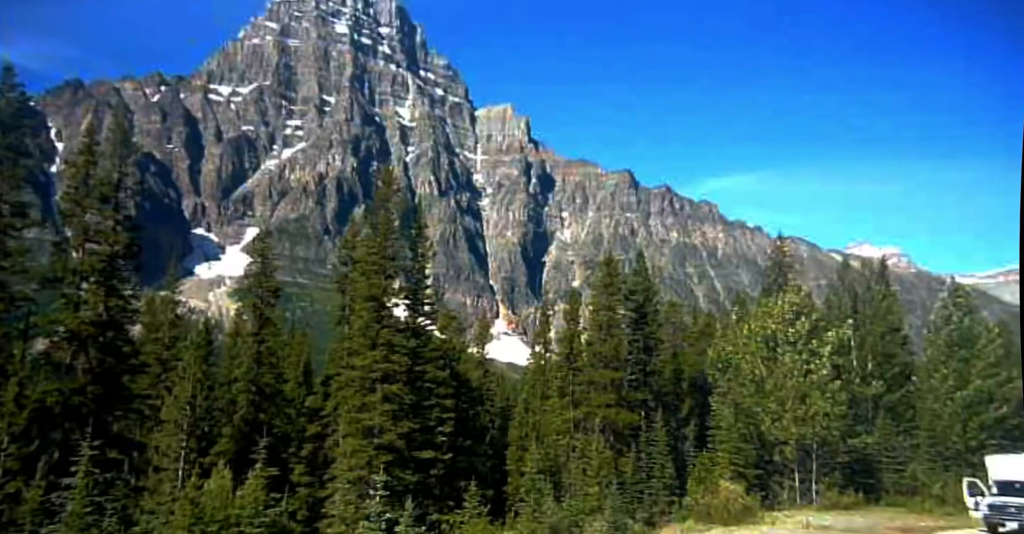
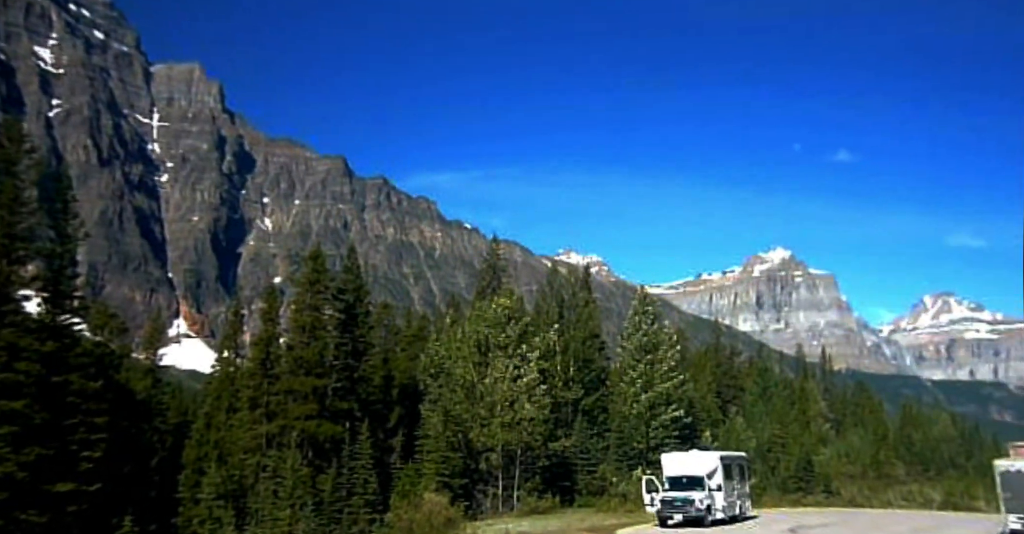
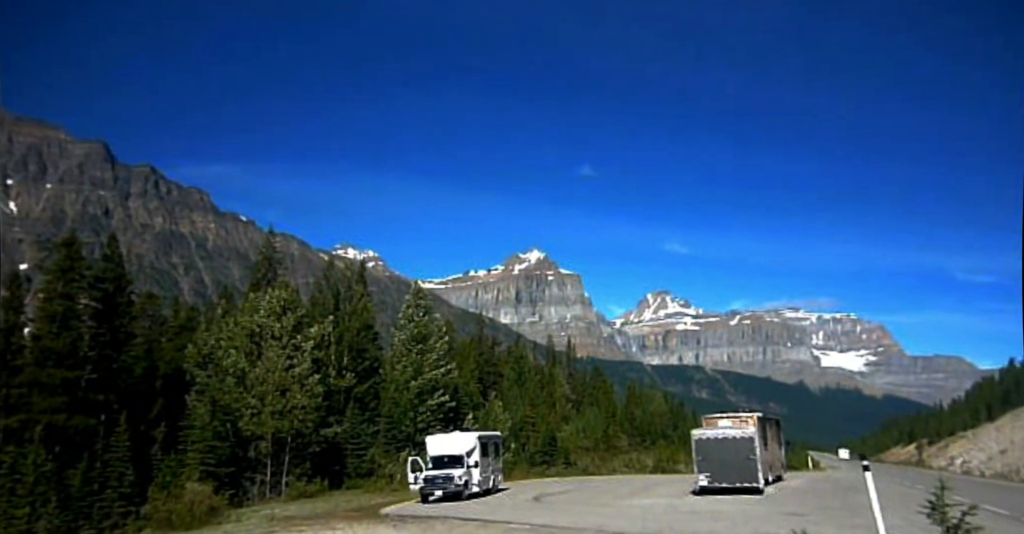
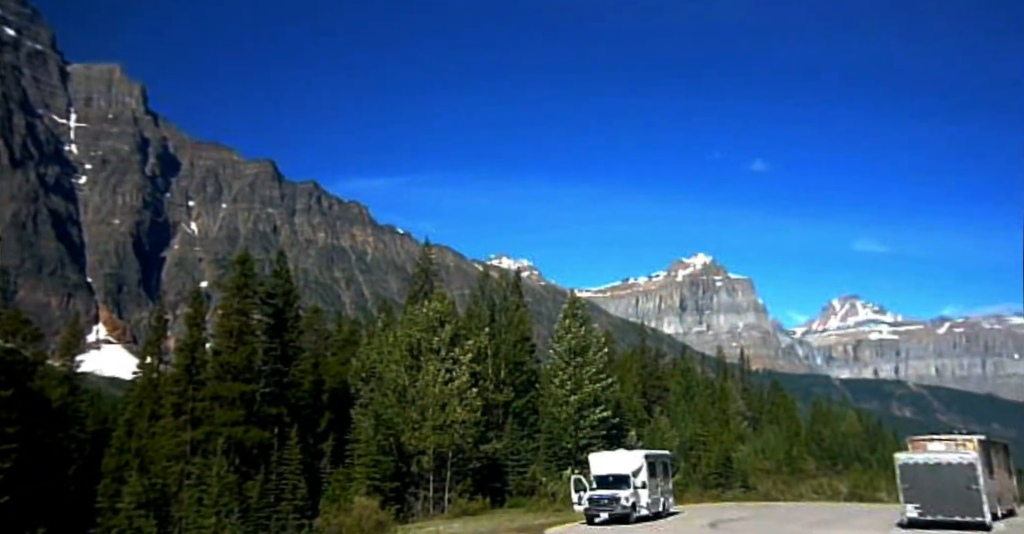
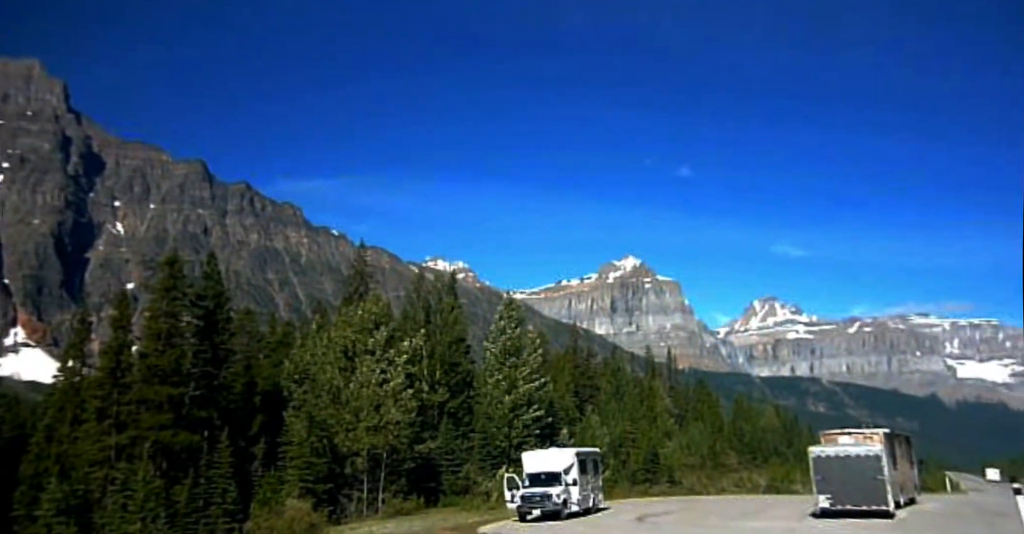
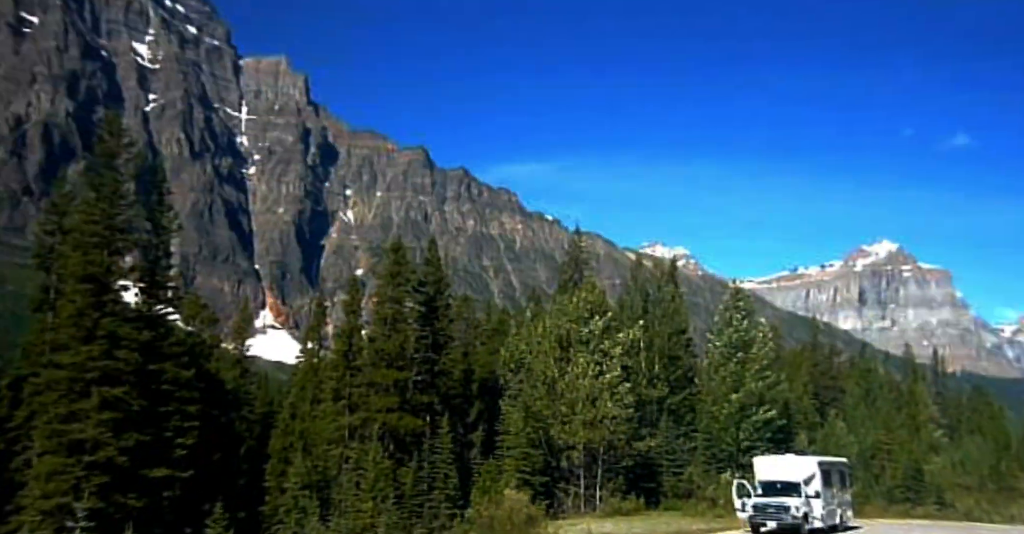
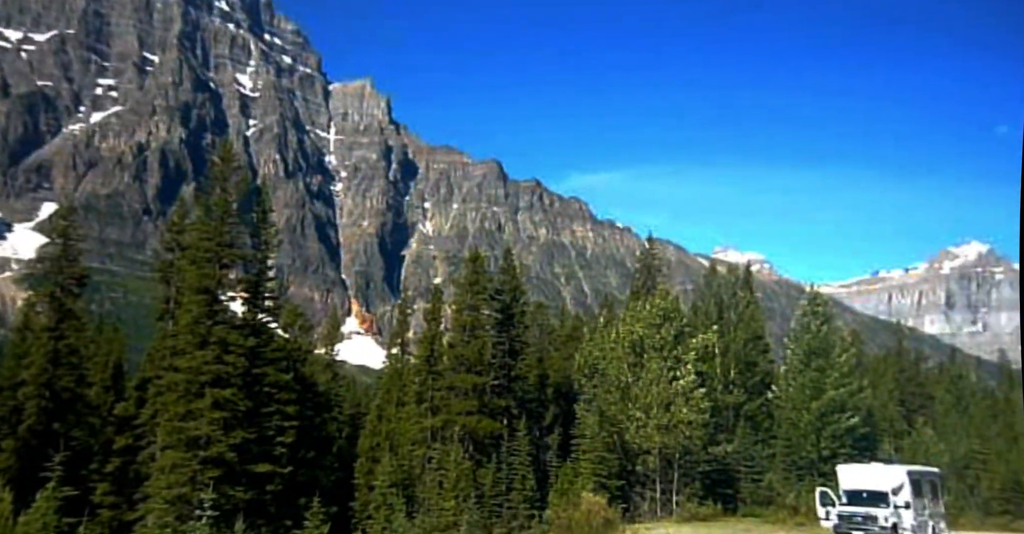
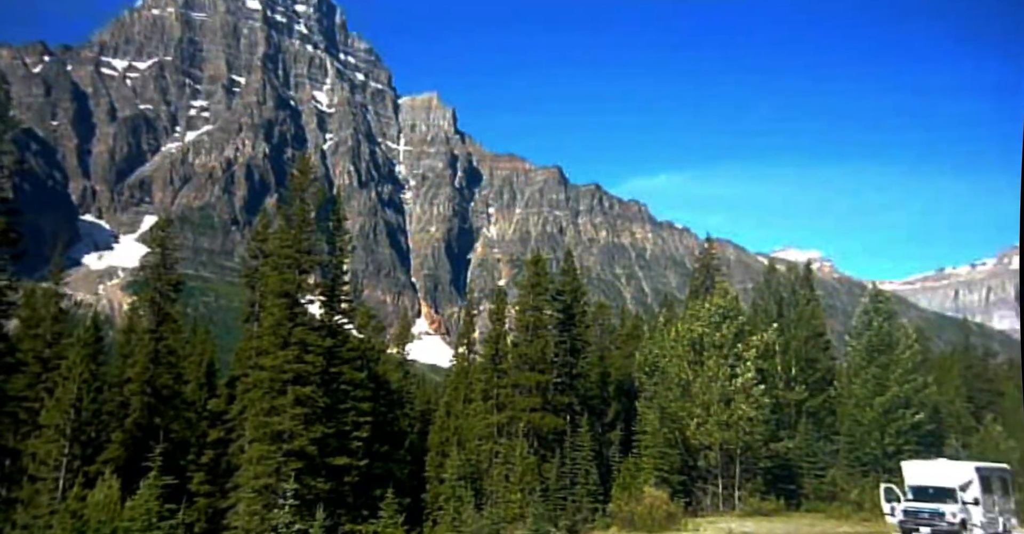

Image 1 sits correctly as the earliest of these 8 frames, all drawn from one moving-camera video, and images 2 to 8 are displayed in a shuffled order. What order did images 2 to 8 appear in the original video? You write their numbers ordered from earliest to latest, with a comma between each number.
8, 7, 6, 2, 4, 5, 3
